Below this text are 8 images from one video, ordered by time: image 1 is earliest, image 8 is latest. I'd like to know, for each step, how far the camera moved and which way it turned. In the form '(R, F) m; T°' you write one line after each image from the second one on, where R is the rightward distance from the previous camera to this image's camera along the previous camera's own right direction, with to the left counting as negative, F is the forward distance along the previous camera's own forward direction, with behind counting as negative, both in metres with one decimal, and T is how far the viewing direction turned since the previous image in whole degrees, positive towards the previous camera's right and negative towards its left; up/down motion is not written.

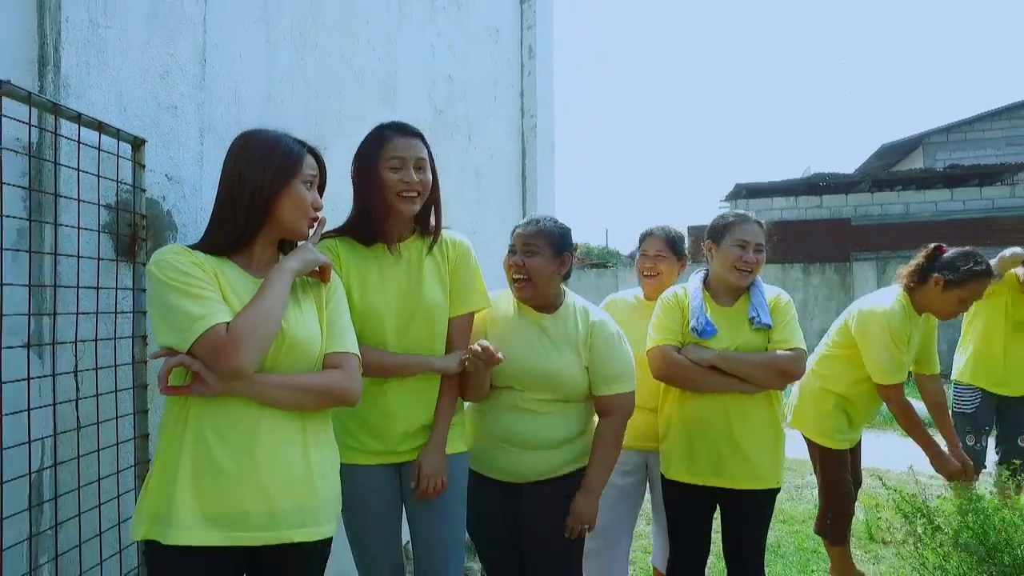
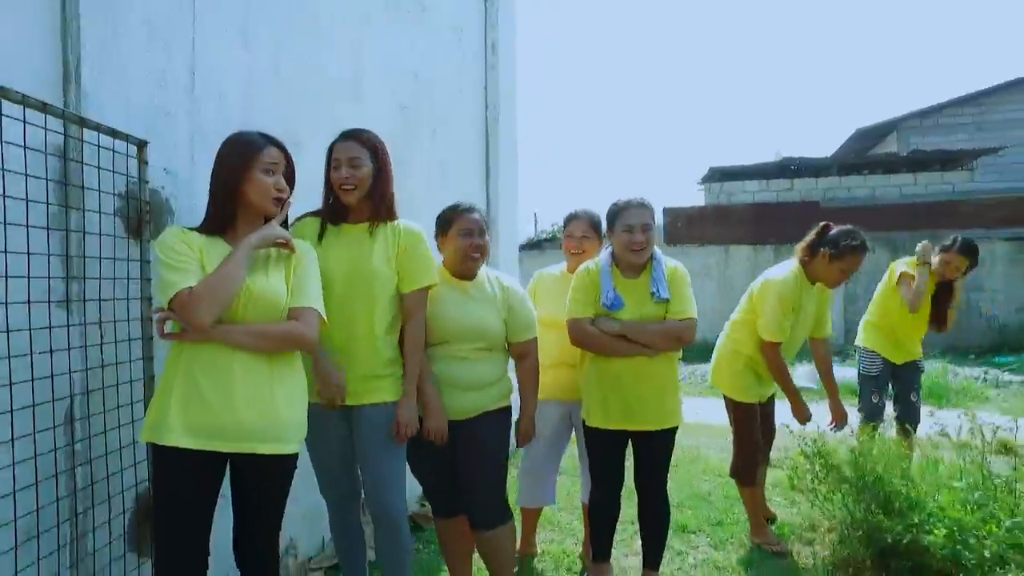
(+0.2, -0.5) m; +1°
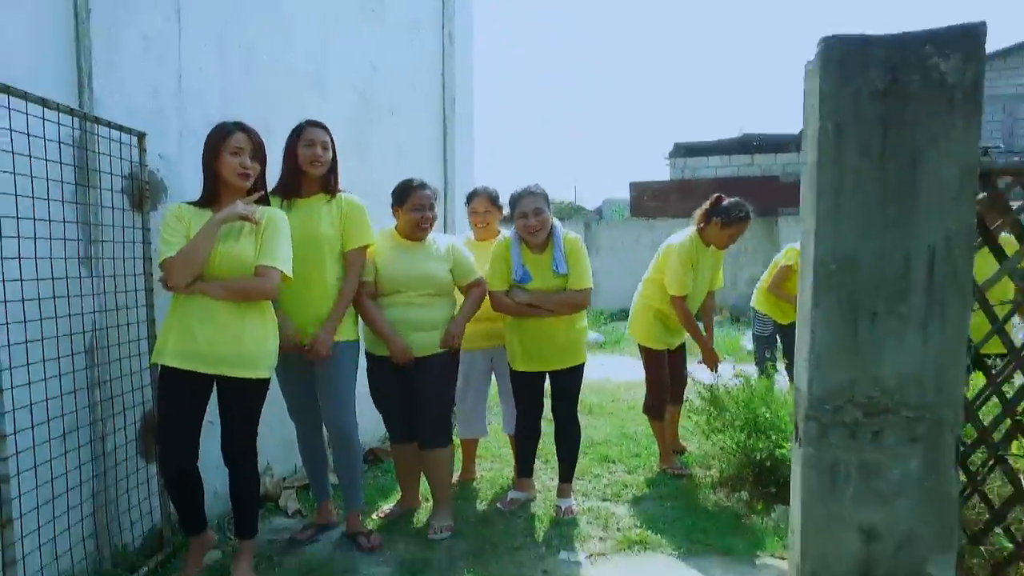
(+0.2, -0.6) m; +1°
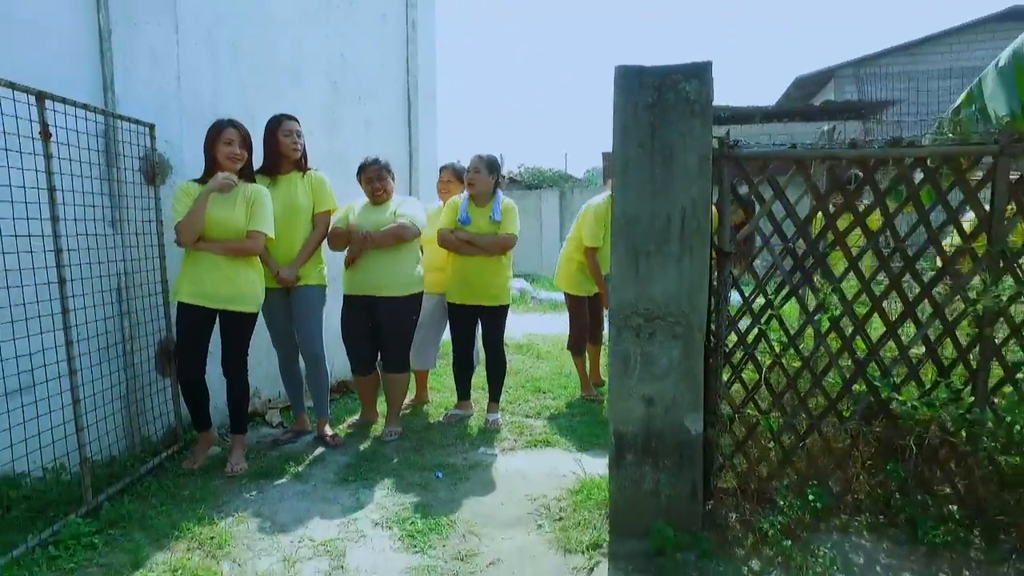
(+0.4, -0.9) m; 0°
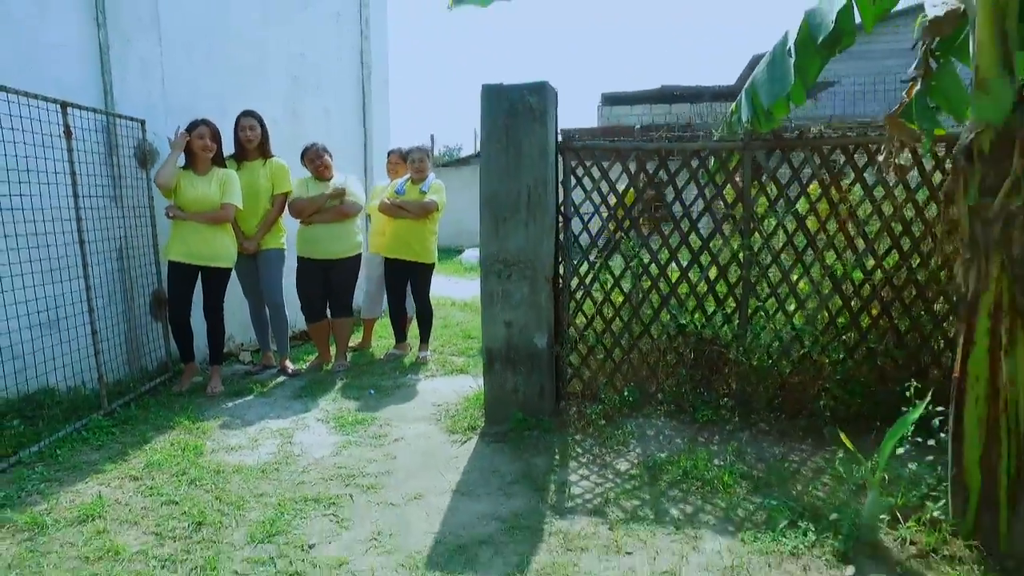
(+0.4, -1.1) m; +1°
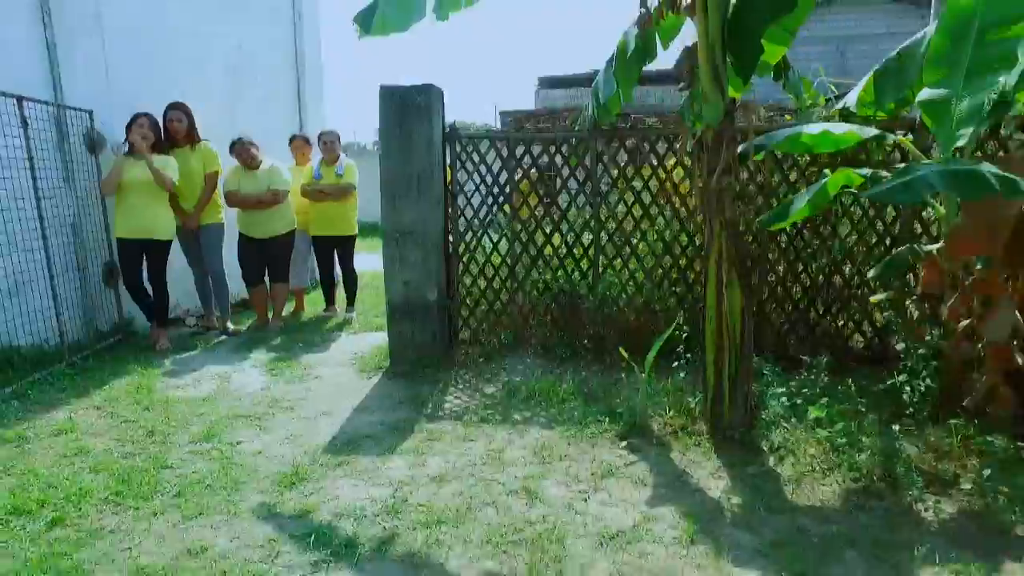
(+0.4, -0.9) m; +3°
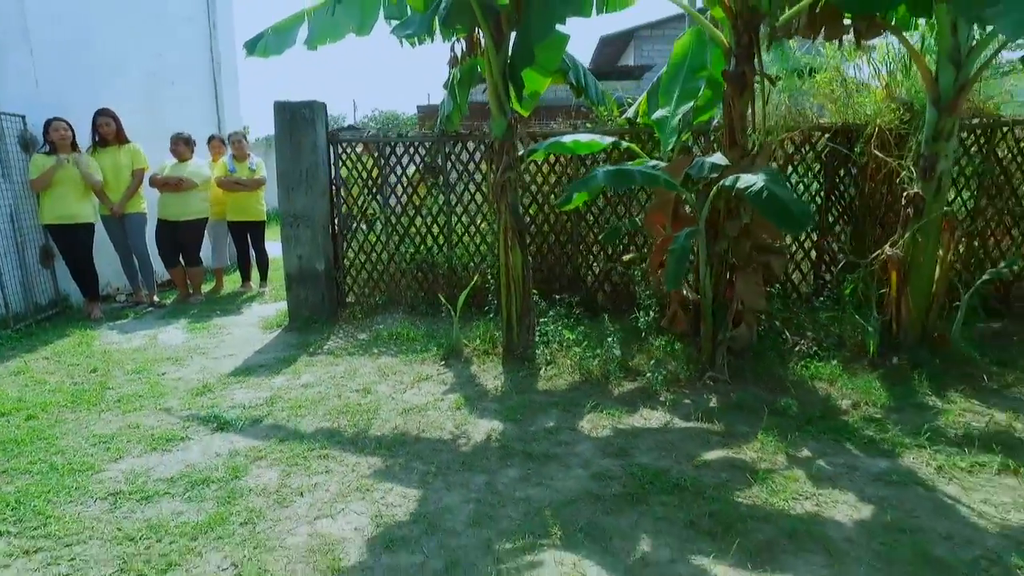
(+0.5, -1.3) m; +5°
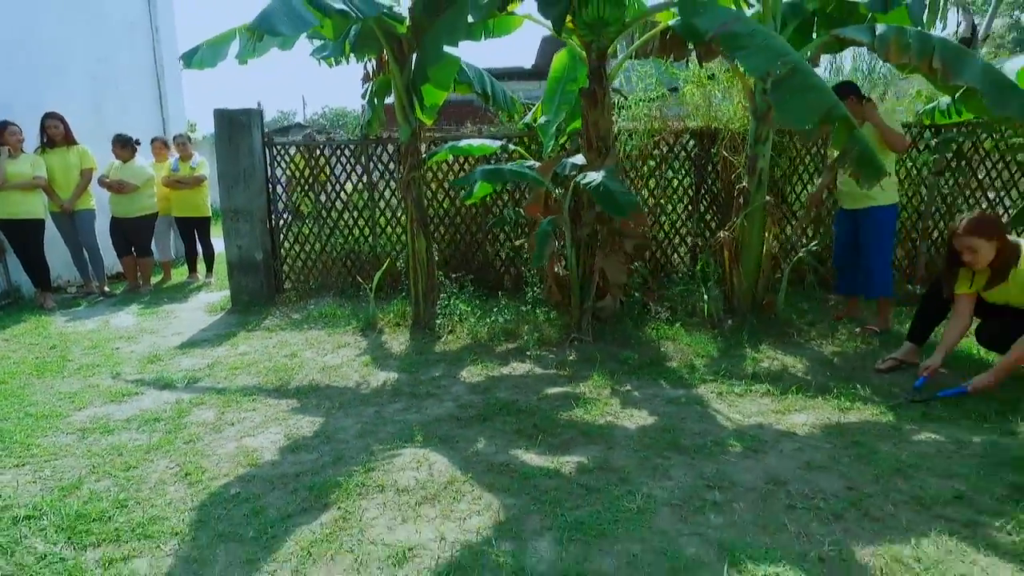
(+0.4, -0.8) m; +3°
